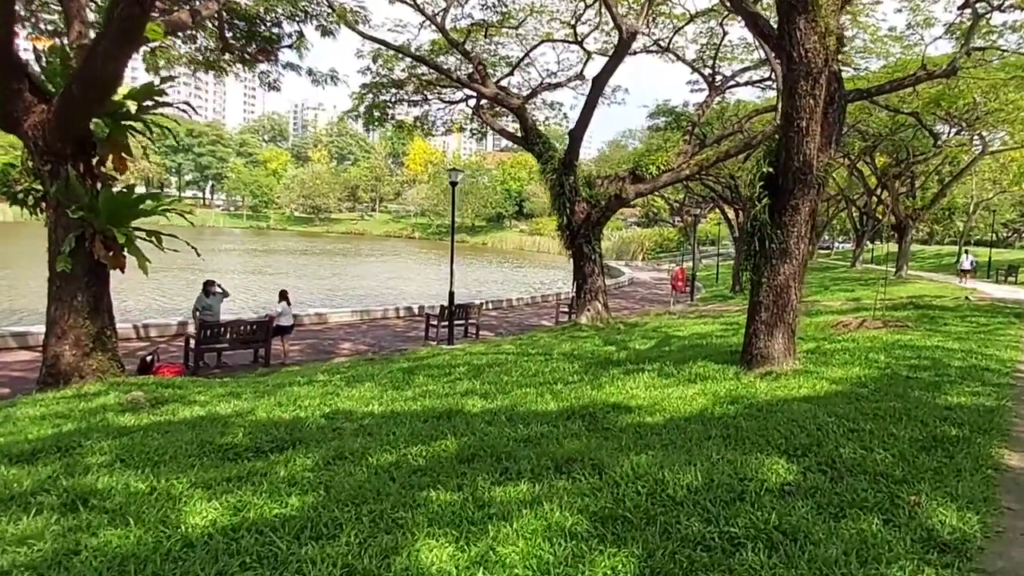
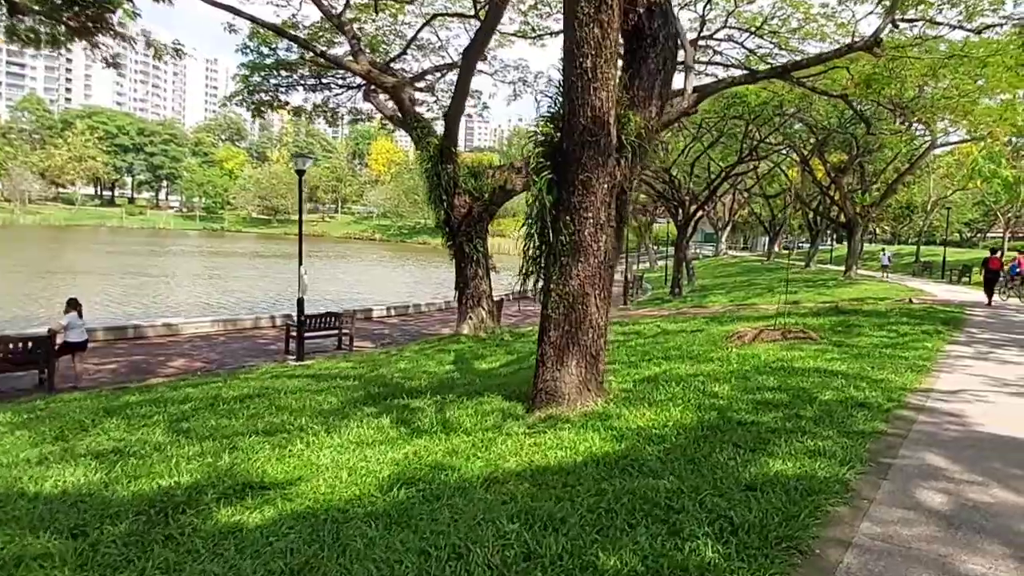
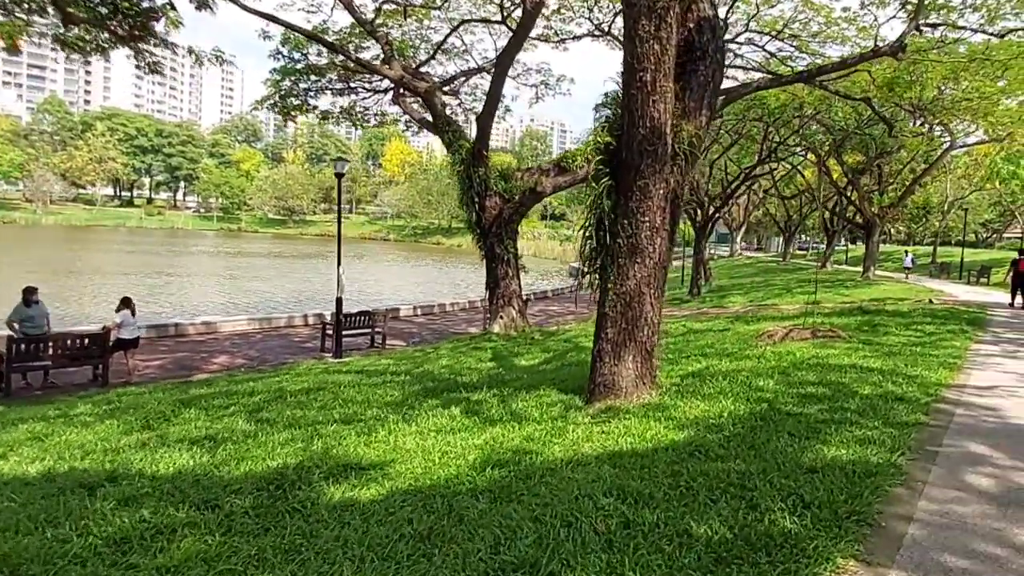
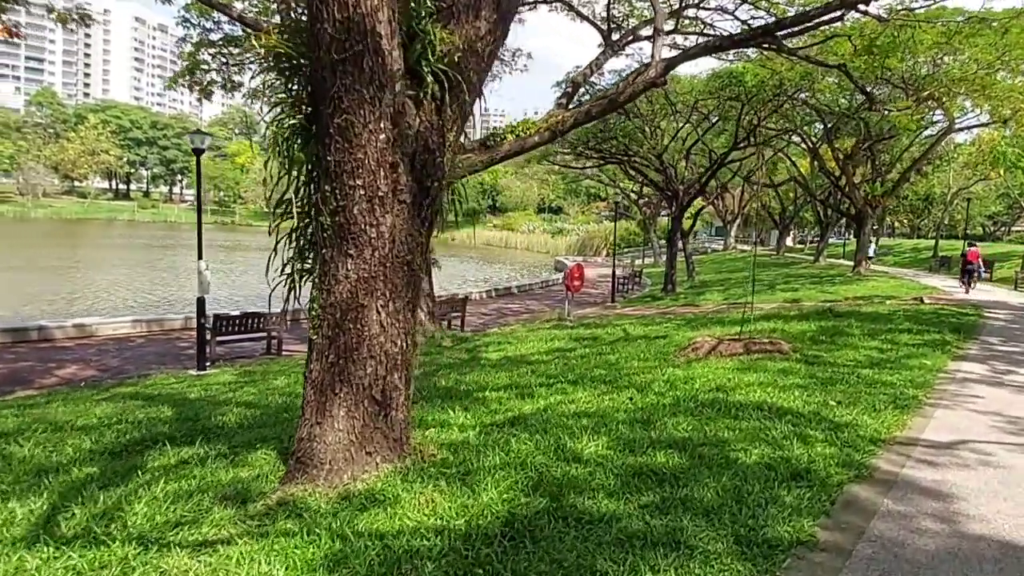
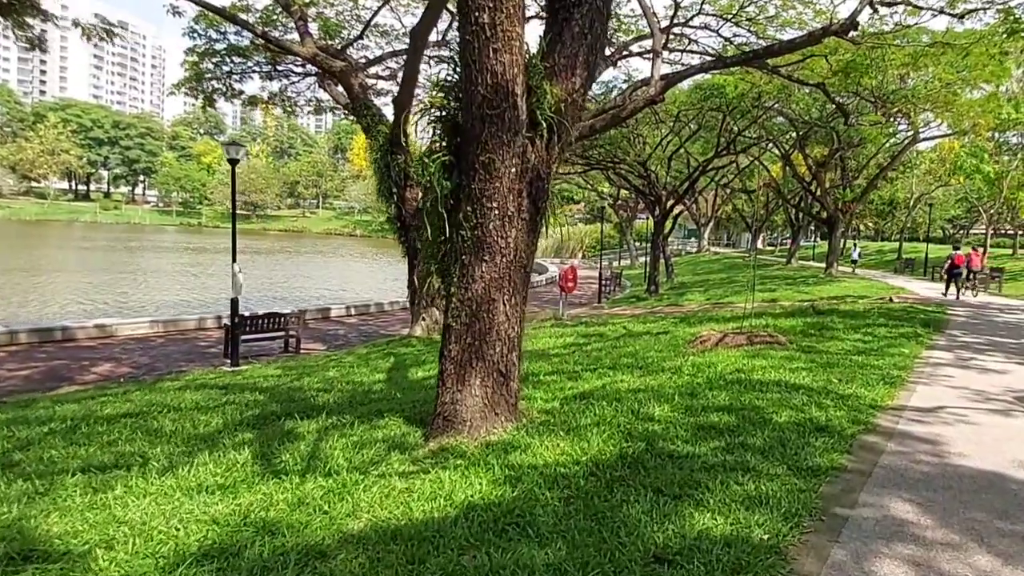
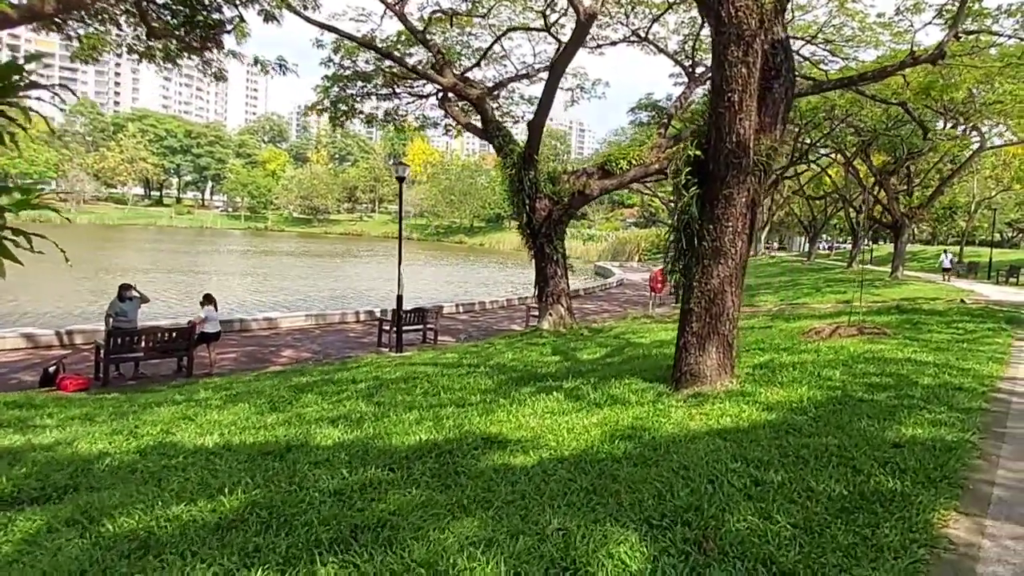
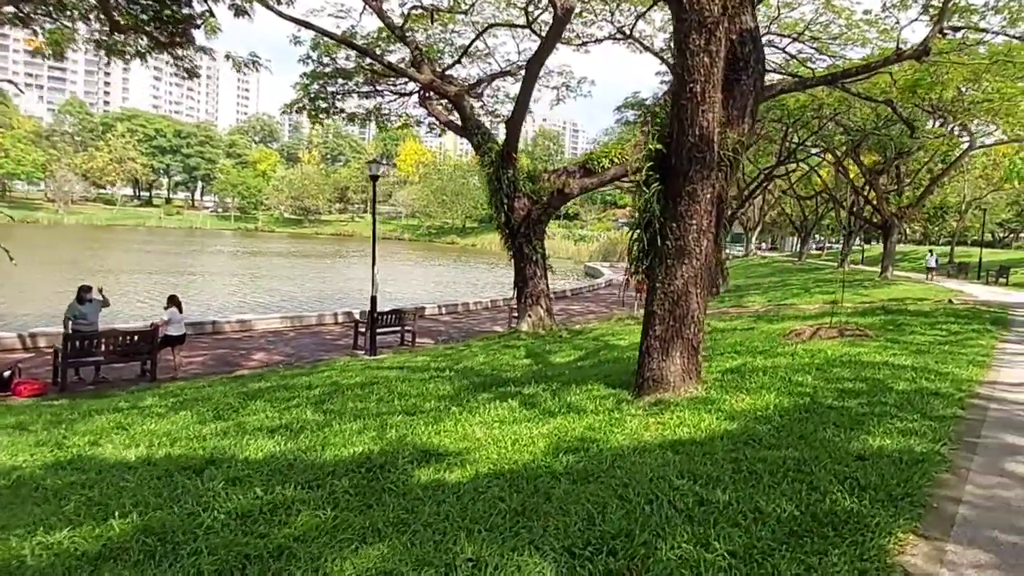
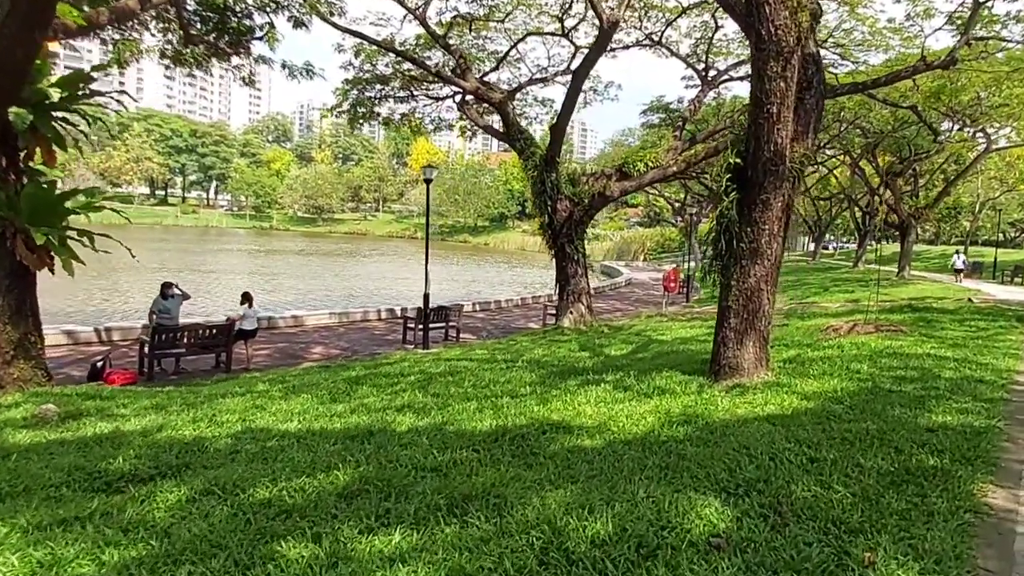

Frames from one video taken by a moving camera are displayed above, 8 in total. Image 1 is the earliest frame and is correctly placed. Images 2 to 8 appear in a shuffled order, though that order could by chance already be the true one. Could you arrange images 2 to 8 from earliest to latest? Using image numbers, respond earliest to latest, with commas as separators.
8, 6, 7, 3, 2, 5, 4
